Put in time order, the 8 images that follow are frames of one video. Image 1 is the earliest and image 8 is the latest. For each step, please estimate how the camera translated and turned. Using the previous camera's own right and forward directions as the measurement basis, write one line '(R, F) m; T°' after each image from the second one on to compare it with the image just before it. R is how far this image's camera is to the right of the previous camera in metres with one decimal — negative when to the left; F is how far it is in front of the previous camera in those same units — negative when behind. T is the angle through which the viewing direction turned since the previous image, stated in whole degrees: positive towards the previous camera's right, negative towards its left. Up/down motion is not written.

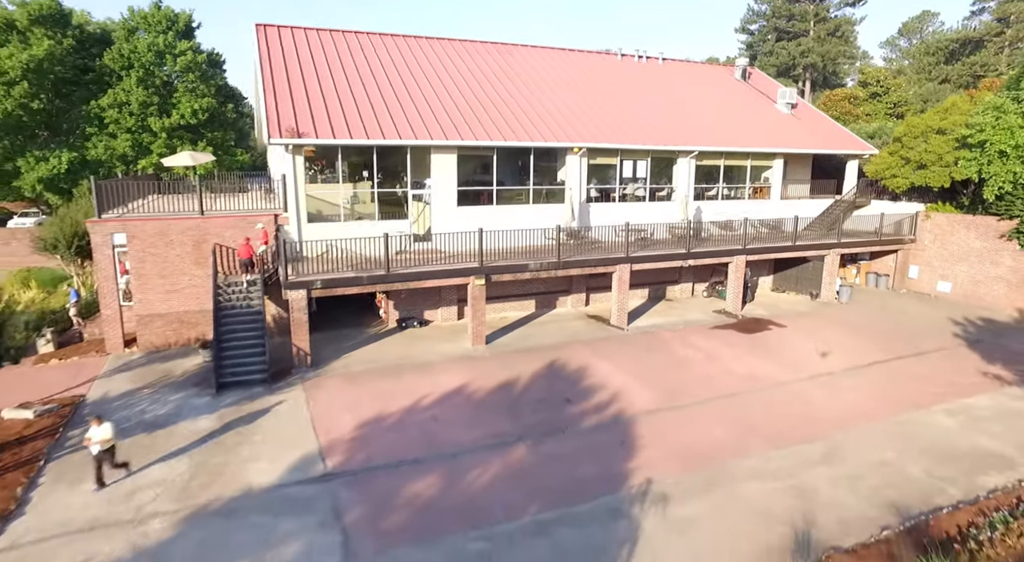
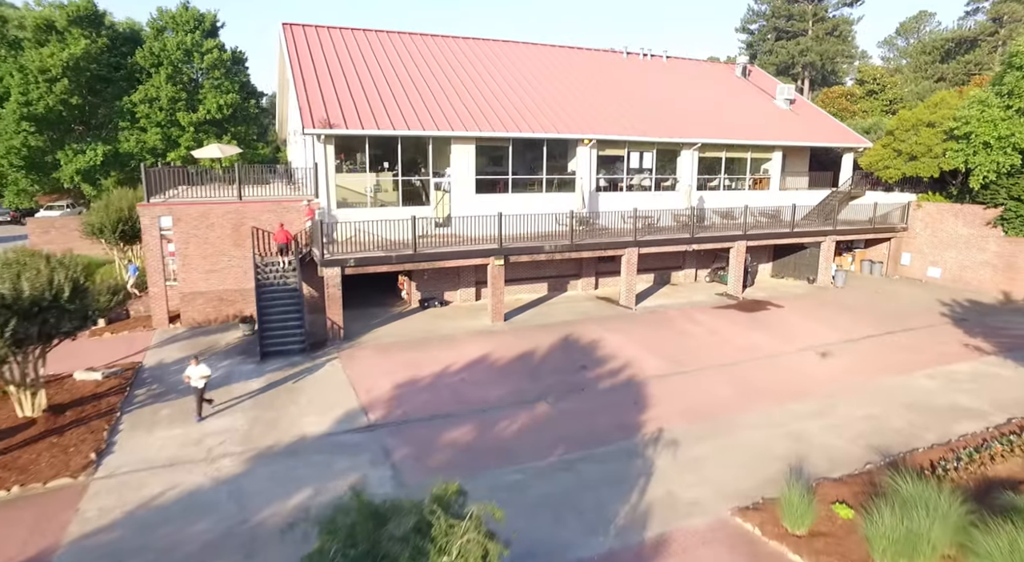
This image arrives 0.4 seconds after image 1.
(-0.5, -1.3) m; 0°
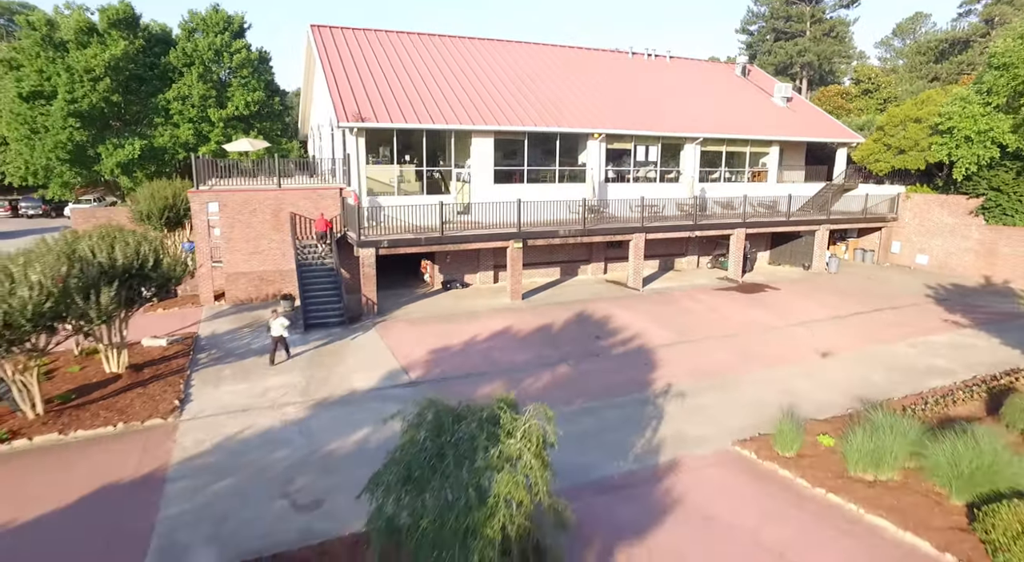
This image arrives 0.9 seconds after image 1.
(-0.6, -1.6) m; 0°
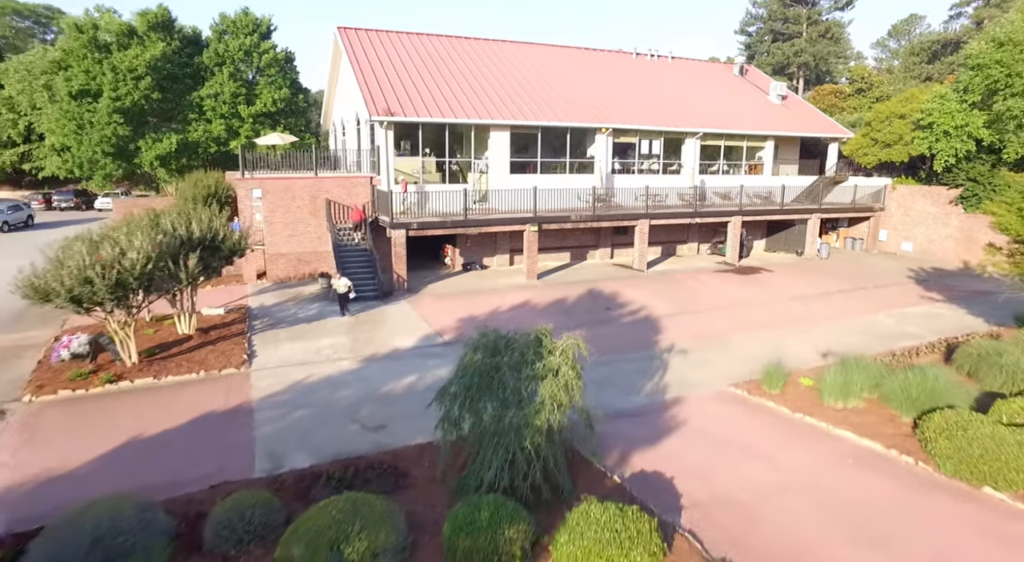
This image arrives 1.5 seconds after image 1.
(-0.6, -1.9) m; 0°
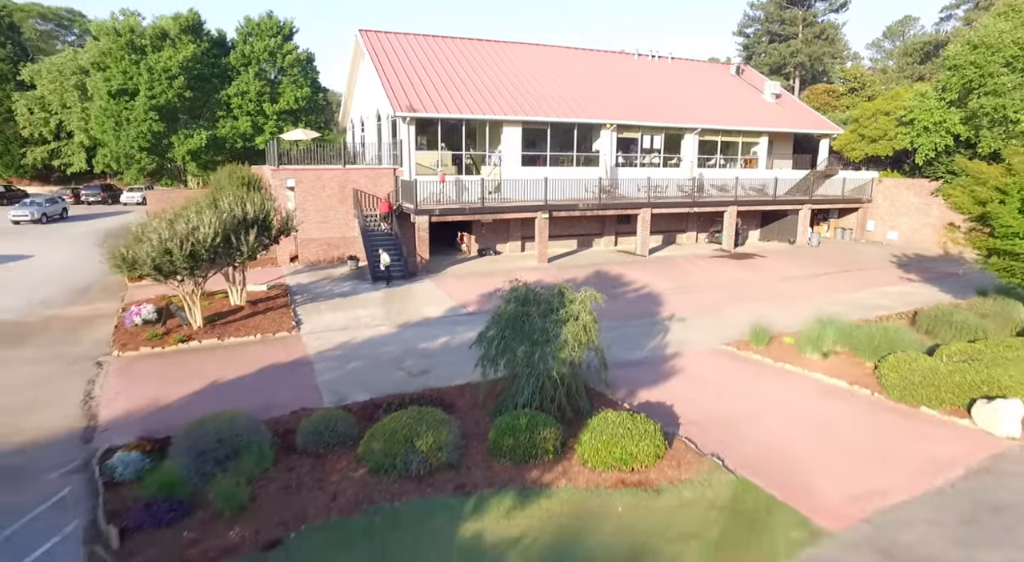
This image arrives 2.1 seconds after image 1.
(-0.5, -1.8) m; 0°
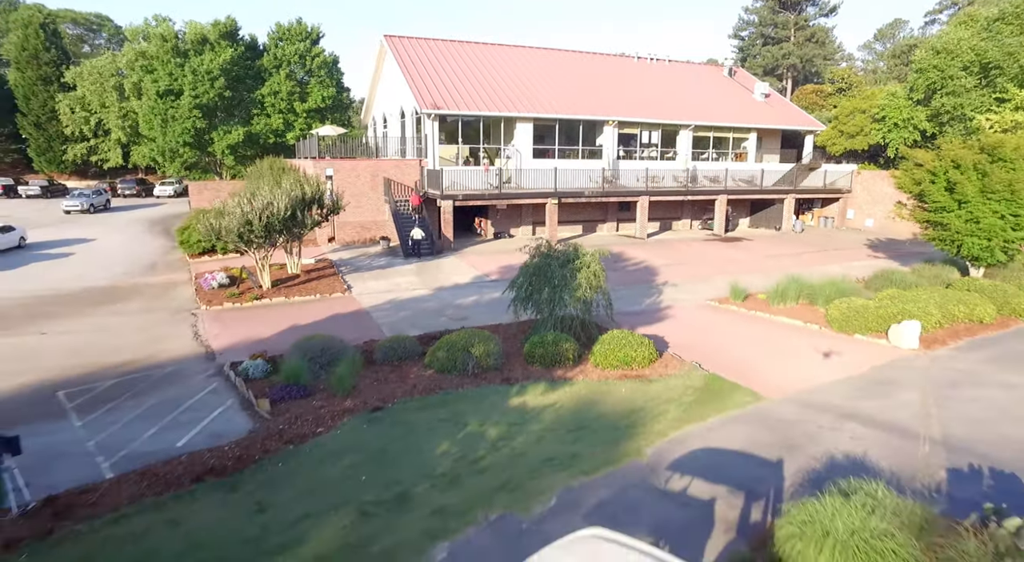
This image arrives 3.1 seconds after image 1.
(-0.5, -2.9) m; 0°
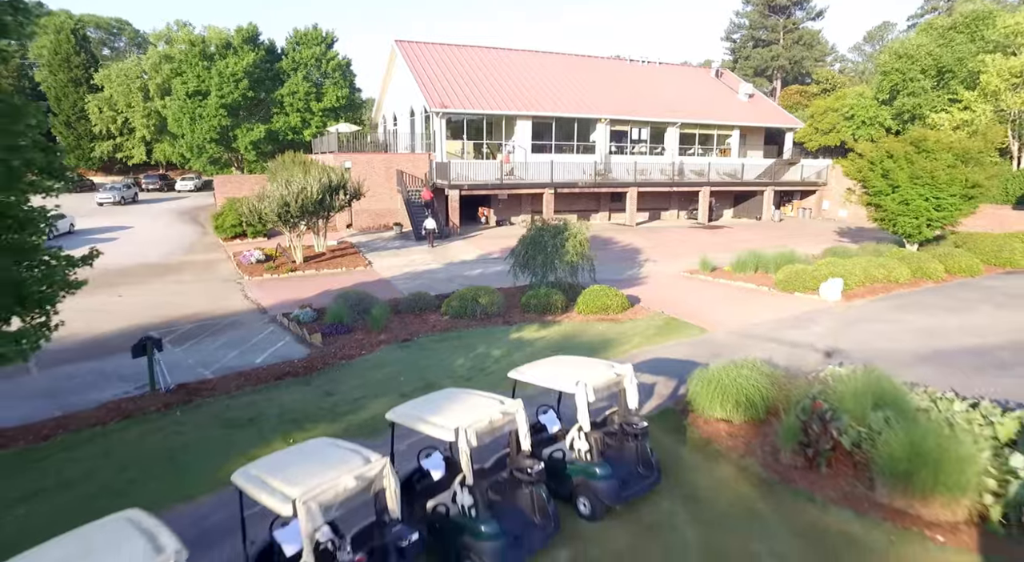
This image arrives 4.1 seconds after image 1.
(0.0, -2.7) m; 0°
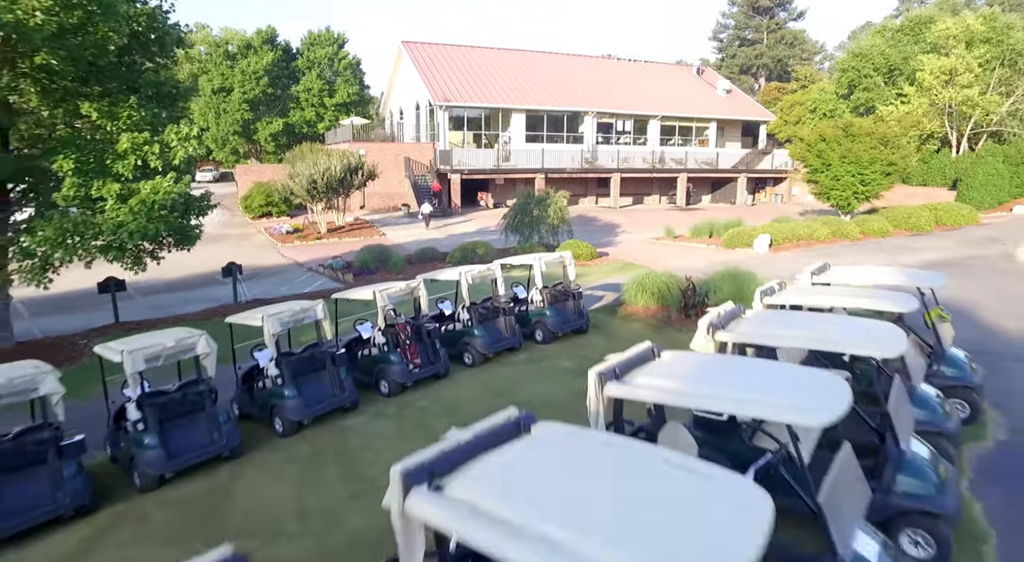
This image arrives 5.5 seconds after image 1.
(+0.3, -3.4) m; 0°
